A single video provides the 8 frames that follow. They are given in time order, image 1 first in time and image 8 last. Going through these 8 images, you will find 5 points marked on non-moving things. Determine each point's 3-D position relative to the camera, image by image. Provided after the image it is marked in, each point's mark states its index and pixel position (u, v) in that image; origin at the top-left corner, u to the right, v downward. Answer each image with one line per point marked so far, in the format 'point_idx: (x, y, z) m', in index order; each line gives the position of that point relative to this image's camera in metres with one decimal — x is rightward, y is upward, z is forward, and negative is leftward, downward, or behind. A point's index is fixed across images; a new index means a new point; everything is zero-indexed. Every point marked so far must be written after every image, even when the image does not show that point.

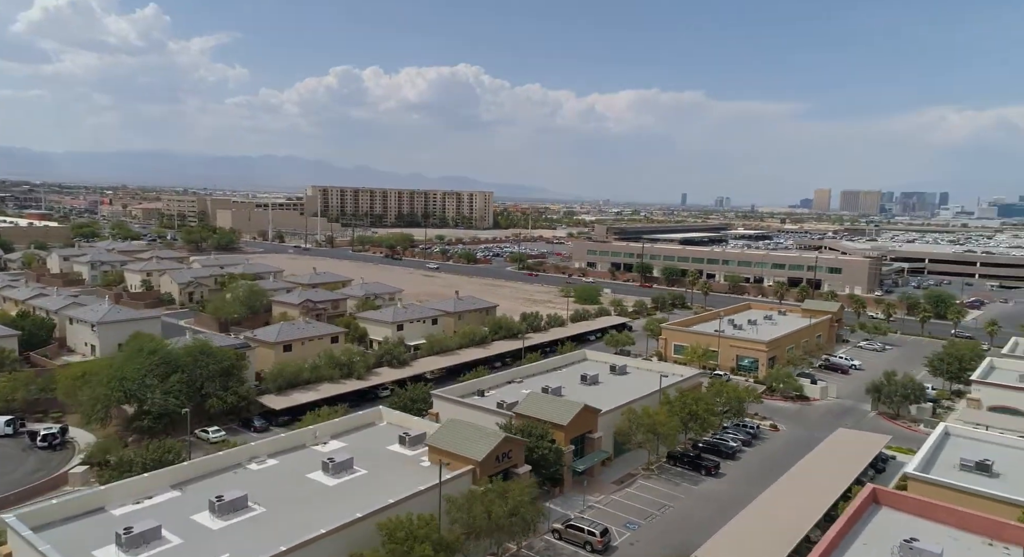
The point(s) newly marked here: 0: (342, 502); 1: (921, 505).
0: (-4.5, -6.0, +18.7) m
1: (+10.3, -5.8, +17.4) m
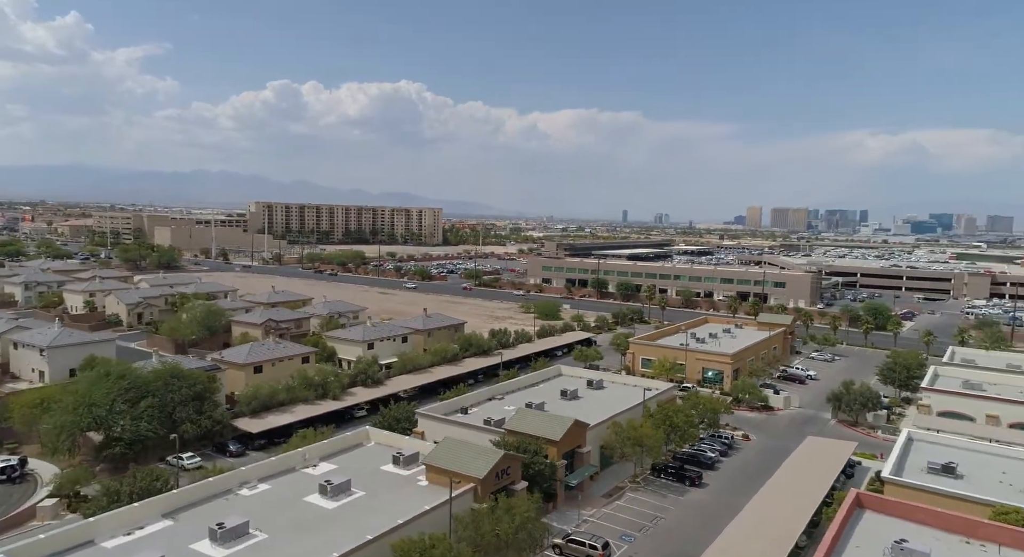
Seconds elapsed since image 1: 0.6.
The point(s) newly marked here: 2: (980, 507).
0: (-4.4, -6.6, +18.6) m
1: (+10.5, -6.3, +18.6) m
2: (+13.3, -6.5, +19.5) m
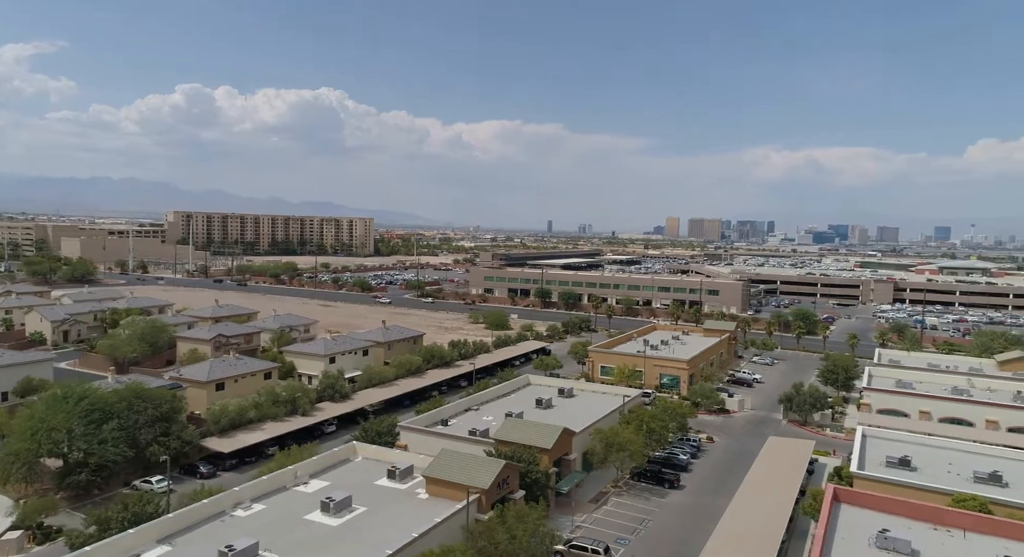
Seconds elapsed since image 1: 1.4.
0: (-4.1, -7.0, +18.4) m
1: (+10.7, -6.5, +20.2) m
2: (+13.4, -6.8, +21.5) m
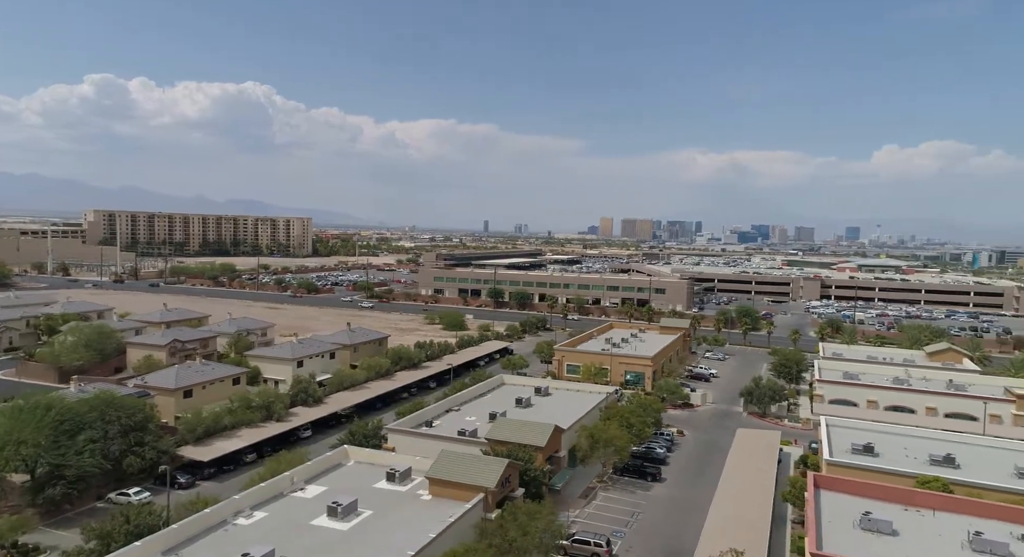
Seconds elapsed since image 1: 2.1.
0: (-3.8, -7.0, +18.4) m
1: (+10.8, -6.5, +21.8) m
2: (+13.3, -6.8, +23.4) m
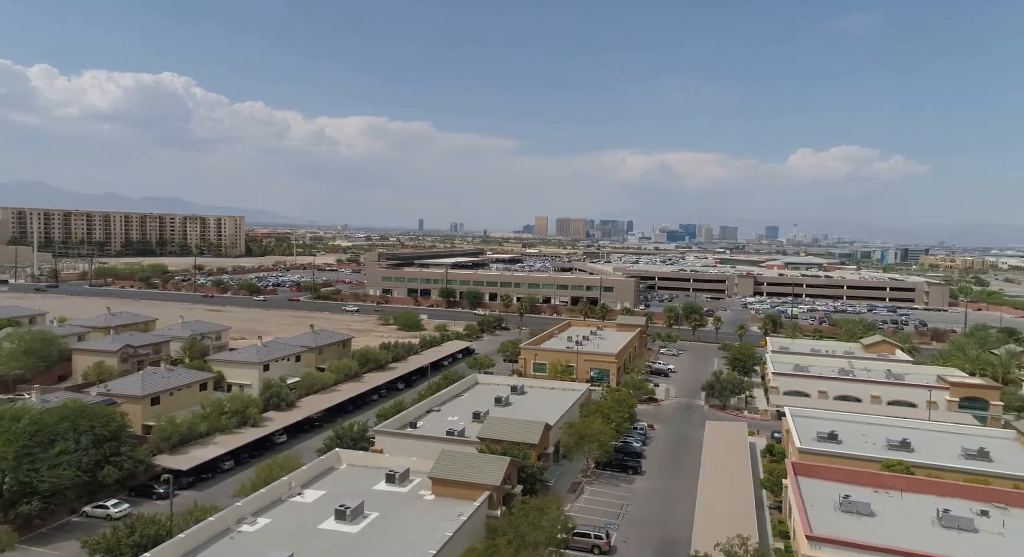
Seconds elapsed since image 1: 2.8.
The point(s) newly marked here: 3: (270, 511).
0: (-3.4, -7.1, +18.4) m
1: (+10.7, -6.5, +23.3) m
2: (+13.1, -6.7, +25.2) m
3: (-7.0, -6.7, +20.0) m
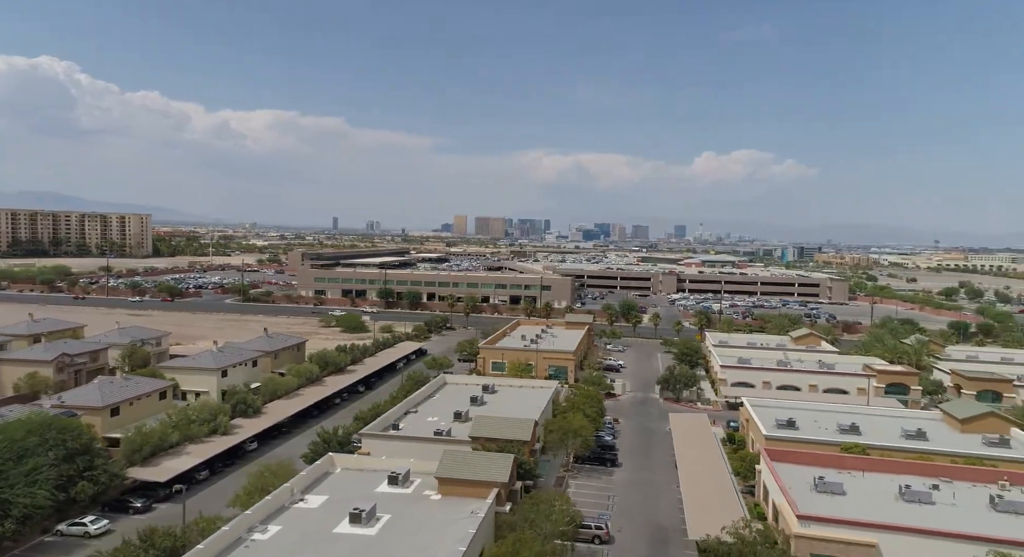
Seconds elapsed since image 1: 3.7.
0: (-2.8, -7.2, +18.4) m
1: (+10.4, -6.4, +25.2) m
2: (+12.5, -6.7, +27.4) m
3: (-6.6, -6.8, +19.5) m
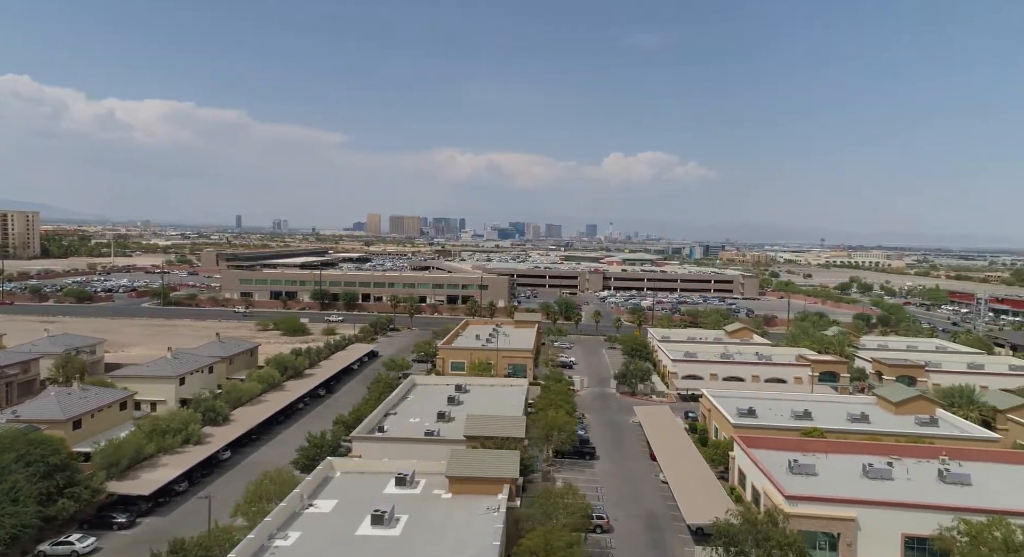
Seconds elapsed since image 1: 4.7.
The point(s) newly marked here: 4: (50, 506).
0: (-2.1, -7.2, +18.6) m
1: (+10.1, -6.3, +27.1) m
2: (+11.8, -6.5, +29.5) m
3: (-6.1, -6.9, +19.1) m
4: (-13.5, -6.7, +20.1) m
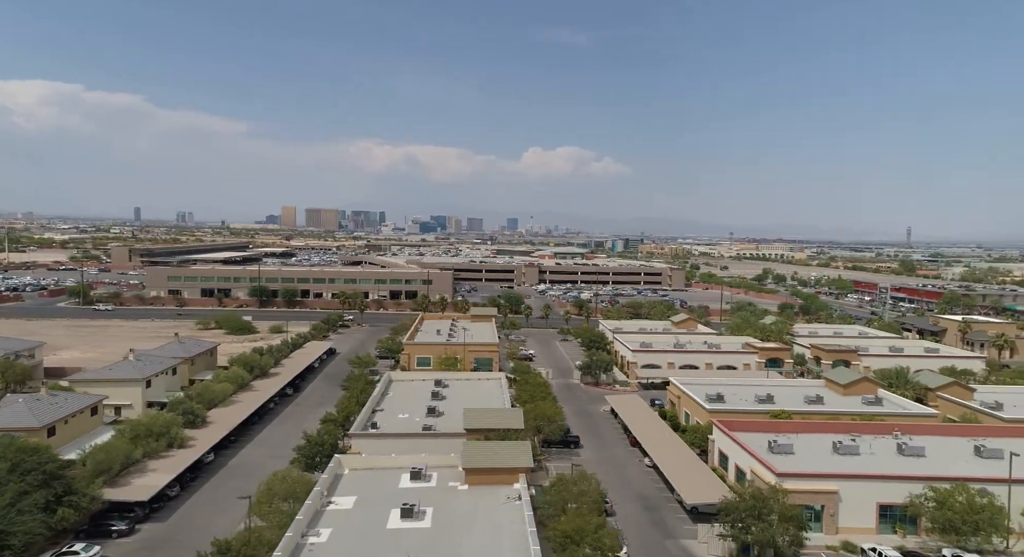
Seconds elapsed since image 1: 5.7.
0: (-1.3, -7.1, +18.8) m
1: (+9.7, -6.0, +28.8) m
2: (+11.2, -6.2, +31.5) m
3: (-5.2, -6.8, +18.9) m
4: (-12.7, -6.7, +18.9) m
